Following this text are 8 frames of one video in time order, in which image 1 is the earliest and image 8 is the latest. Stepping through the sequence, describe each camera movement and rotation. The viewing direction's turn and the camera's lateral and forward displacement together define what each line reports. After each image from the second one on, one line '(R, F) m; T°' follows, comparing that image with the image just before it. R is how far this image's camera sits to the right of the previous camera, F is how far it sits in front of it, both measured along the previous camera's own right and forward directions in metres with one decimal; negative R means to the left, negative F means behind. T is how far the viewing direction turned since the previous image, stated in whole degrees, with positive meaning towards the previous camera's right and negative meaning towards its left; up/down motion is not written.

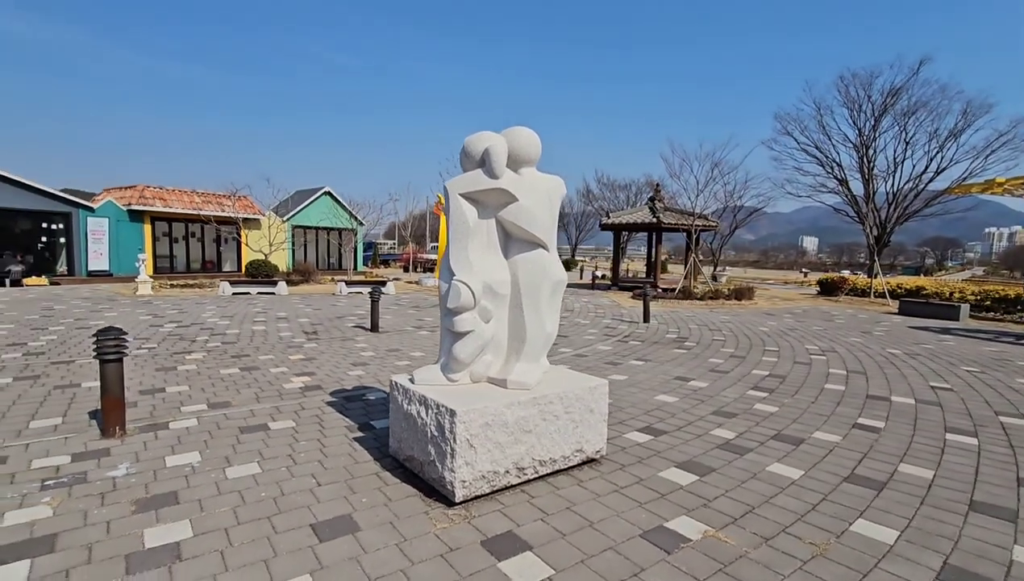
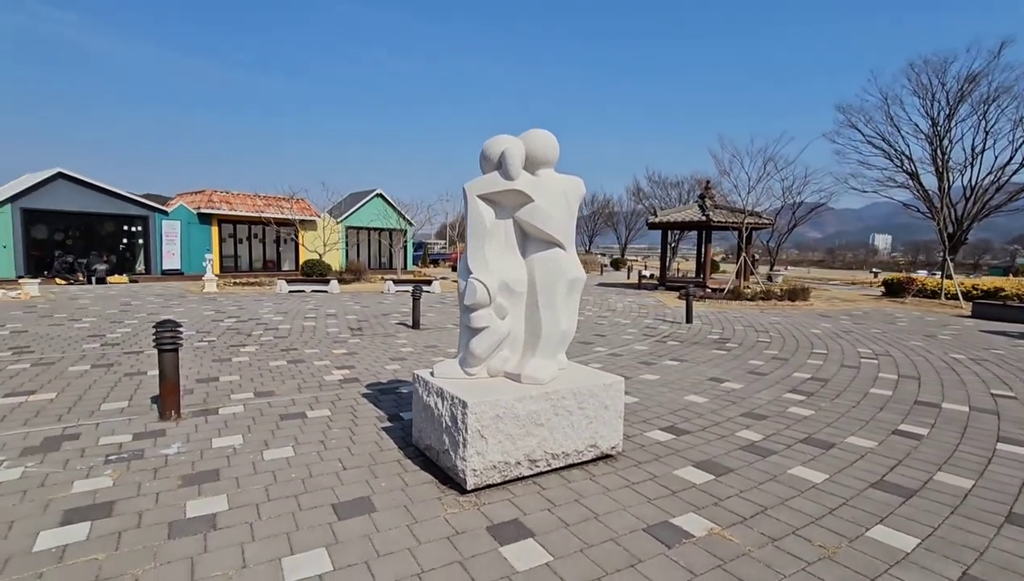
(+0.3, -0.1) m; -6°
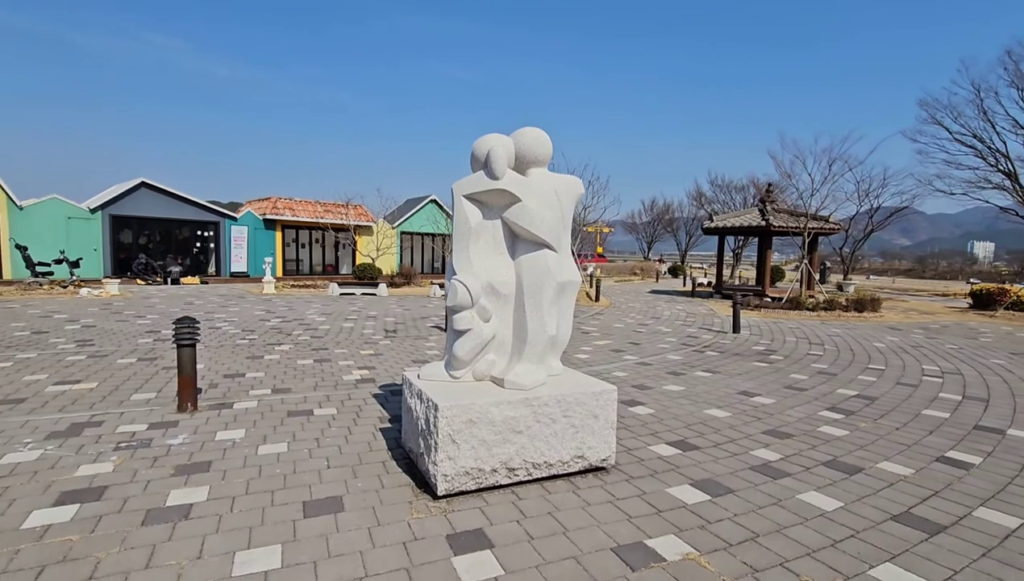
(+0.6, +0.1) m; -7°
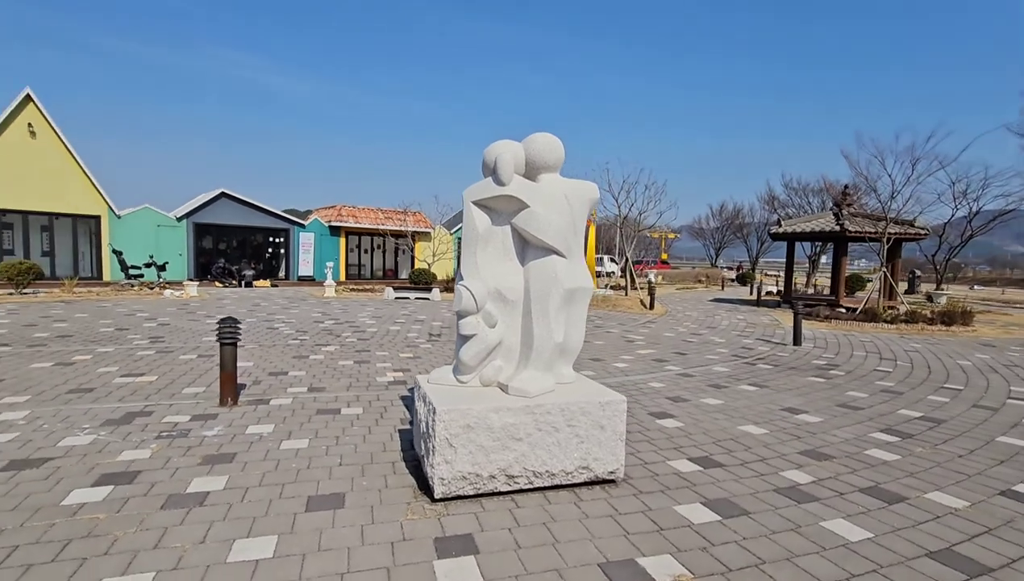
(+0.4, 0.0) m; -7°
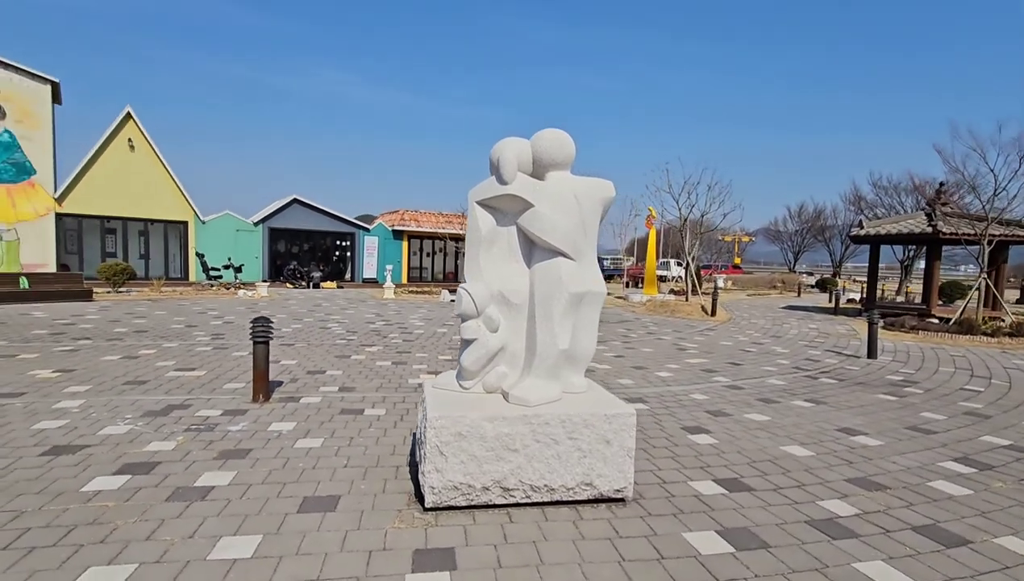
(+0.5, +0.2) m; -7°
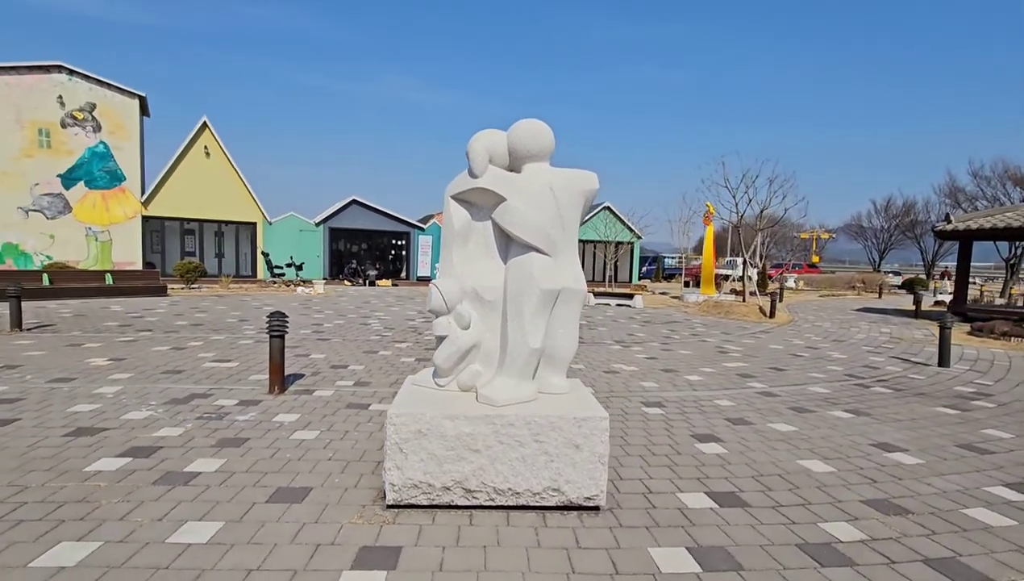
(+0.7, +0.1) m; -7°
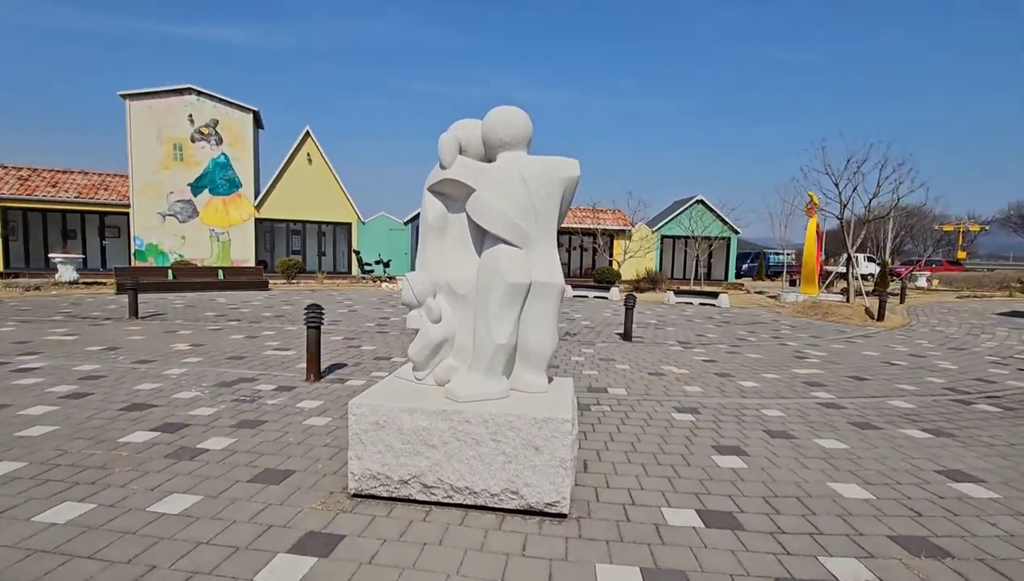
(+0.9, +0.2) m; -11°
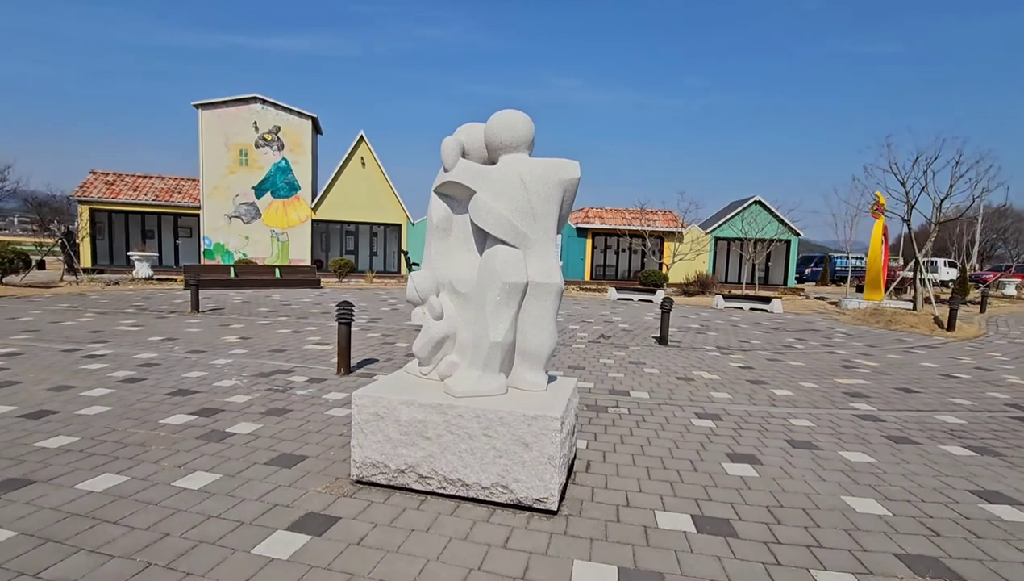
(+0.4, -0.1) m; -6°
